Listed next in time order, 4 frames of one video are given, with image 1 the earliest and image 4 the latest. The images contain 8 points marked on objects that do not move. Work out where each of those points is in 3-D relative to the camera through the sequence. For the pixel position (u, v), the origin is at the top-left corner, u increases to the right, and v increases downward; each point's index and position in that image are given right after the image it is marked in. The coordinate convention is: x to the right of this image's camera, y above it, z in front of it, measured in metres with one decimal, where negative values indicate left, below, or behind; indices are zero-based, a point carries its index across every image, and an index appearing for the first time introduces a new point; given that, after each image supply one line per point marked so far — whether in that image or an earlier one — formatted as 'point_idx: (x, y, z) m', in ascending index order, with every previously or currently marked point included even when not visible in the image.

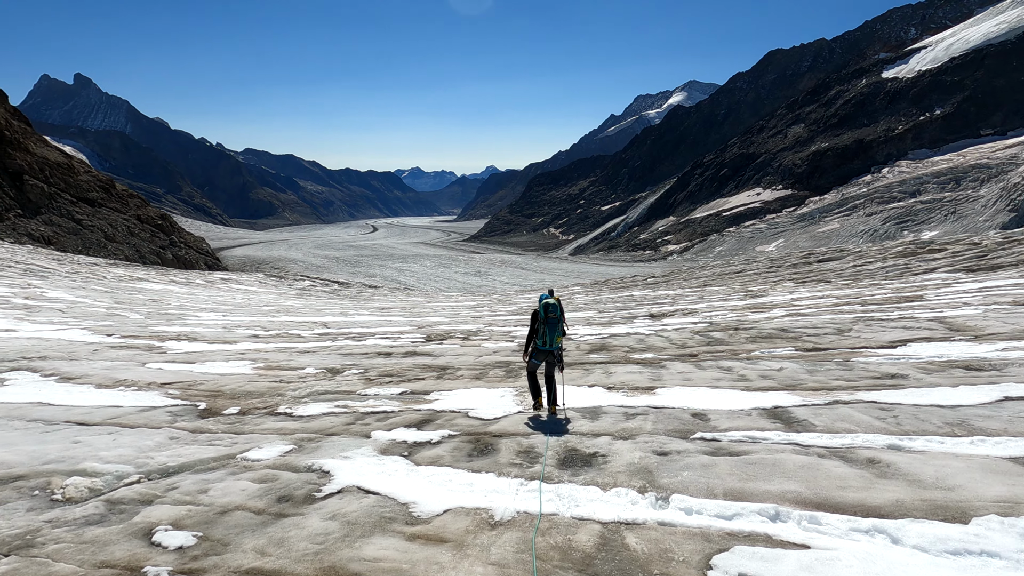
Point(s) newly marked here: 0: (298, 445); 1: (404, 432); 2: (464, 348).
0: (-1.7, -1.3, +5.3) m
1: (-0.9, -1.2, +5.6) m
2: (-1.0, -1.3, +14.5) m
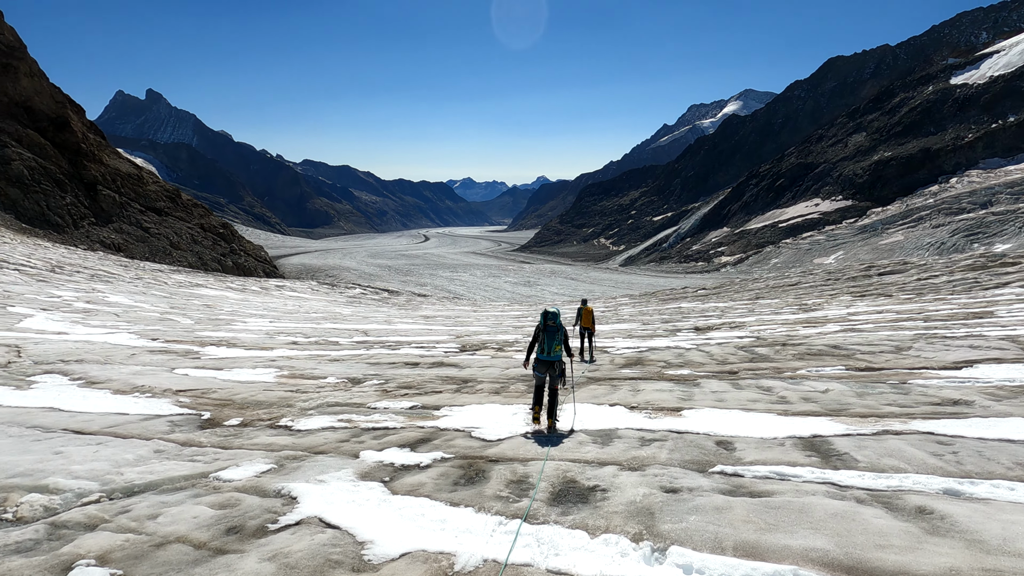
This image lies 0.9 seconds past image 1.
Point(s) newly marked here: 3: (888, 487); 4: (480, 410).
0: (-1.7, -1.3, +4.9) m
1: (-0.9, -1.3, +5.2) m
2: (-0.4, -1.5, +14.0) m
3: (+2.2, -1.1, +3.8) m
4: (-0.3, -1.3, +7.3) m
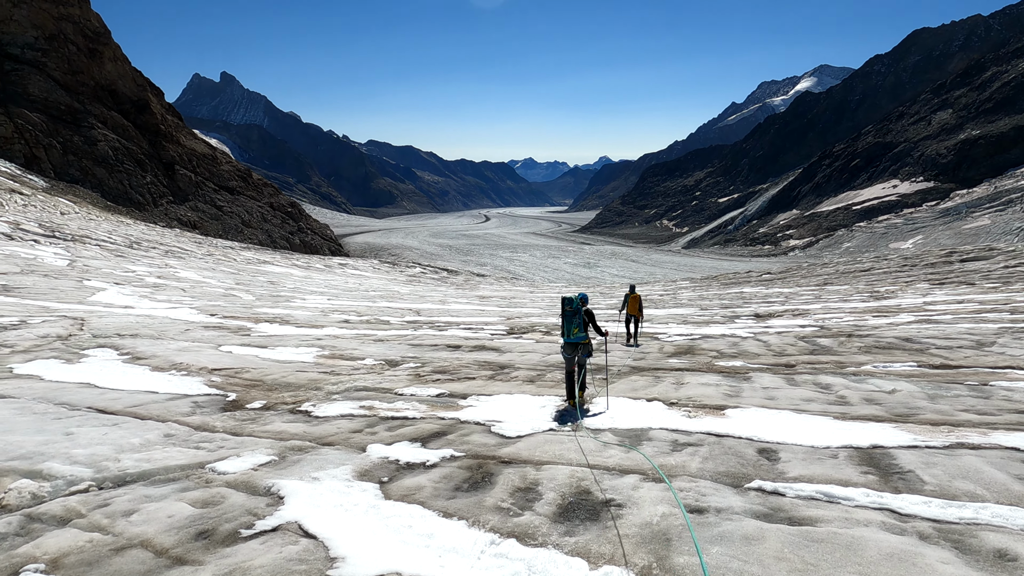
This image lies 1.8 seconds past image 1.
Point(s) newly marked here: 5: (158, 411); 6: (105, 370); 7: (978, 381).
0: (-1.6, -1.2, +4.7) m
1: (-0.8, -1.2, +4.8) m
2: (+0.6, -1.1, +13.6) m
3: (+2.2, -1.1, +3.2) m
4: (0.0, -1.2, +6.9) m
5: (-3.5, -1.2, +6.5) m
6: (-5.9, -1.2, +9.6) m
7: (+5.2, -1.0, +7.4) m
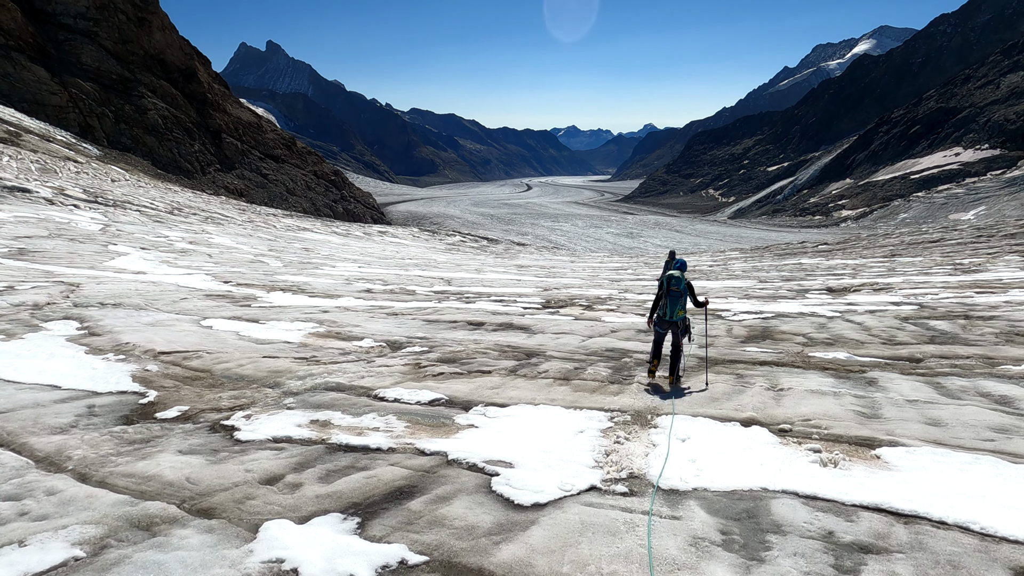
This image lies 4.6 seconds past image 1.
0: (-1.6, -1.0, +2.5) m
1: (-0.8, -1.0, +2.6) m
2: (+1.1, -0.6, +11.3) m
3: (+2.1, -1.0, +0.8) m
4: (+0.1, -0.9, +4.7) m
5: (-3.3, -0.9, +4.5) m
6: (-5.5, -0.7, +7.7) m
7: (+5.4, -0.8, +4.9) m
